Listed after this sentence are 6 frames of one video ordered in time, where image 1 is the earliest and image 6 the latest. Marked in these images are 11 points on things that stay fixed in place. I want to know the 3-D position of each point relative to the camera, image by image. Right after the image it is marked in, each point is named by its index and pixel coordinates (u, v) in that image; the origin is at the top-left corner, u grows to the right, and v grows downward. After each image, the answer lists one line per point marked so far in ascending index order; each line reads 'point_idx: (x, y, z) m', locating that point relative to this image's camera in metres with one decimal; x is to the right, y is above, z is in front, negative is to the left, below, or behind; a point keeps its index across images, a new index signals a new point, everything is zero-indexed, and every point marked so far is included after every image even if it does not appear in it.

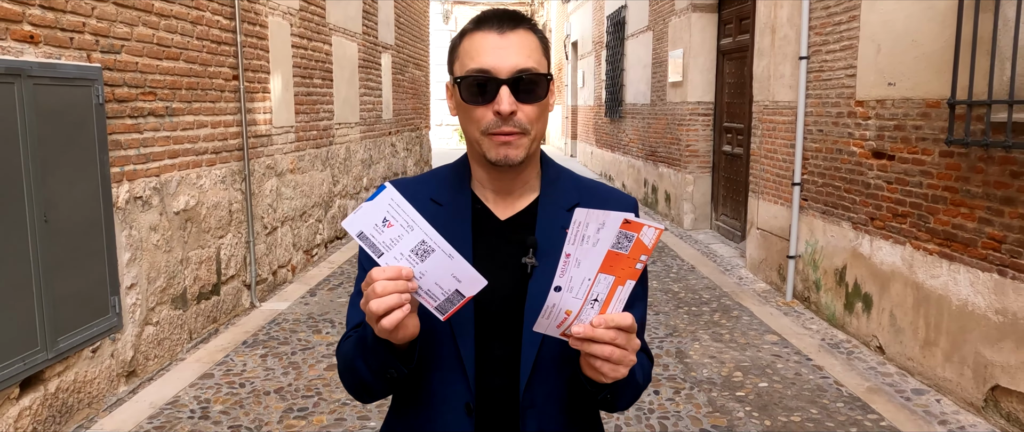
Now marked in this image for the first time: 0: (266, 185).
0: (-2.2, +0.3, +6.1) m
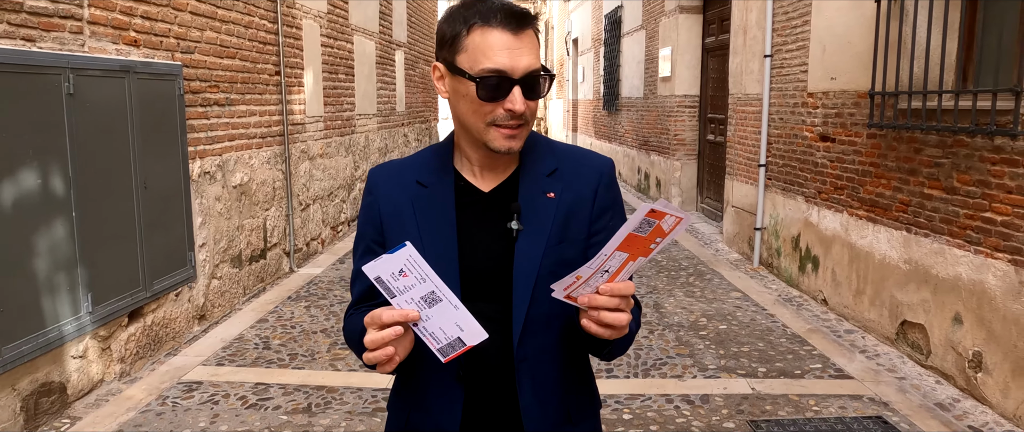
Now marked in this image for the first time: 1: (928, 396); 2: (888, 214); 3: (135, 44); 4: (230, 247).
0: (-2.1, +0.5, +7.0) m
1: (+2.3, -1.0, +3.8) m
2: (+2.5, 0.0, +4.5) m
3: (-2.3, +1.1, +4.2) m
4: (-2.2, -0.2, +5.5) m
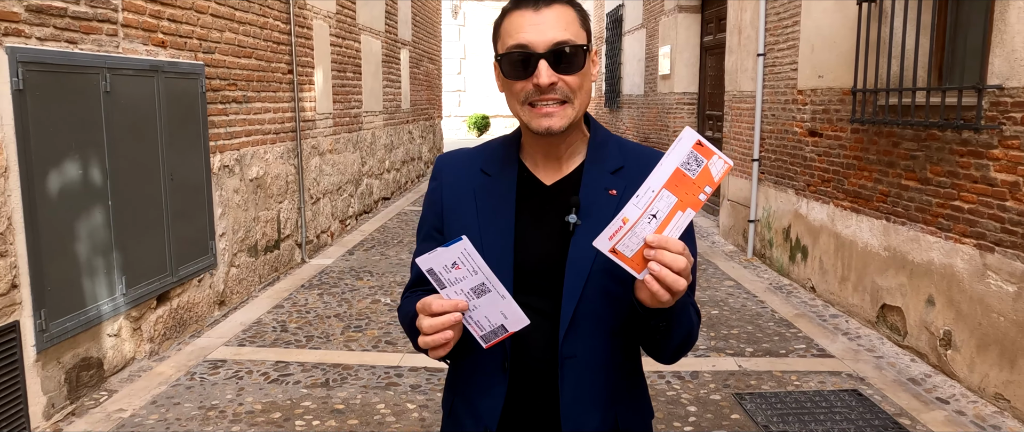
0: (-2.1, +0.6, +7.3) m
1: (+2.3, -0.9, +4.1) m
2: (+2.5, +0.1, +4.8) m
3: (-2.3, +1.1, +4.5) m
4: (-2.2, -0.2, +5.7) m
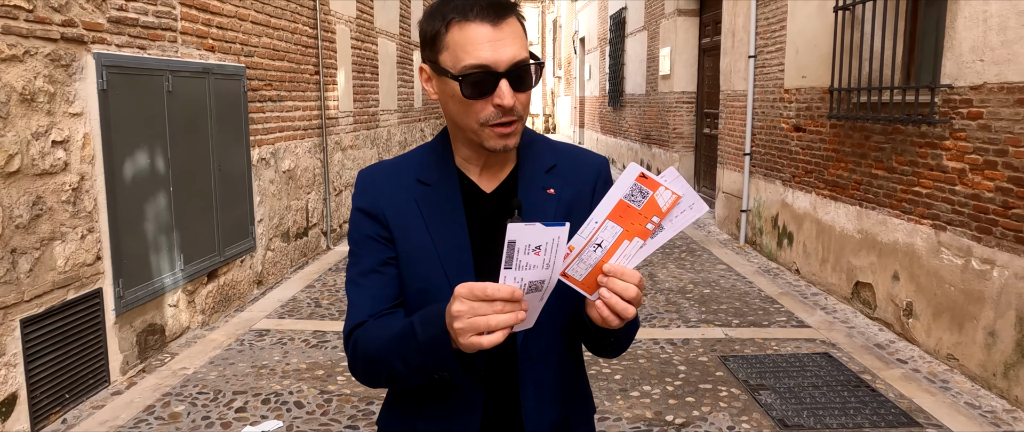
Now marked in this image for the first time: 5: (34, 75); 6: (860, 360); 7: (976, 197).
0: (-2.0, +0.7, +7.8) m
1: (+2.4, -0.8, +4.6) m
2: (+2.6, +0.2, +5.3) m
3: (-2.2, +1.2, +5.1) m
4: (-2.1, -0.1, +6.3) m
5: (-2.4, +0.7, +3.4) m
6: (+2.1, -0.9, +4.2) m
7: (+2.6, +0.1, +3.9) m
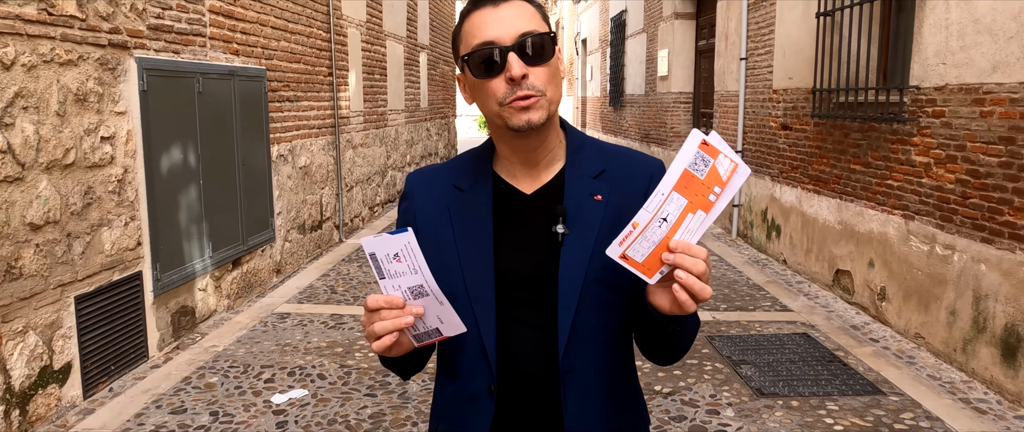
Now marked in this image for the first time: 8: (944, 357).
0: (-2.0, +0.7, +8.2) m
1: (+2.4, -0.8, +4.9) m
2: (+2.6, +0.2, +5.7) m
3: (-2.2, +1.3, +5.5) m
4: (-2.1, 0.0, +6.7) m
5: (-2.3, +0.8, +3.8) m
6: (+2.2, -0.8, +4.6) m
7: (+2.6, +0.2, +4.3) m
8: (+2.6, -0.9, +4.2) m
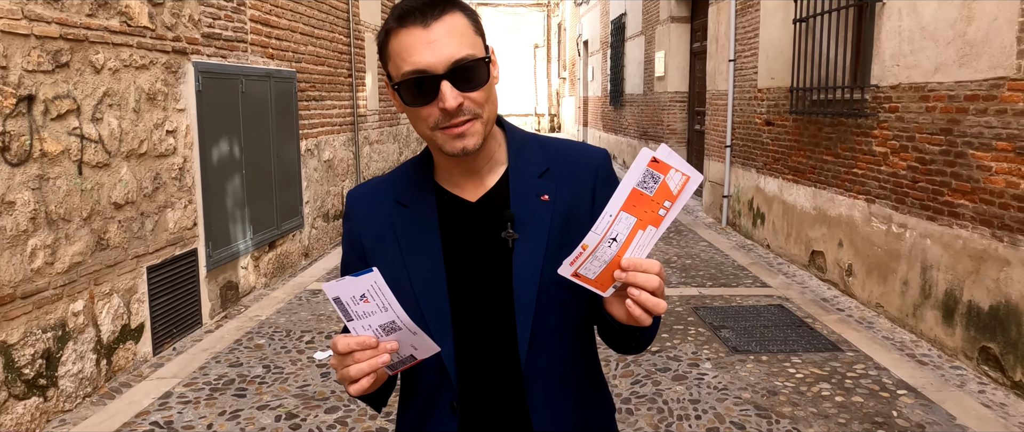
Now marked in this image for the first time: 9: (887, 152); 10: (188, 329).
0: (-1.9, +0.8, +8.8) m
1: (+2.5, -0.6, +5.5) m
2: (+2.7, +0.4, +6.3) m
3: (-2.1, +1.4, +6.1) m
4: (-2.0, +0.1, +7.3) m
5: (-2.3, +0.9, +4.4) m
6: (+2.2, -0.7, +5.2) m
7: (+2.7, +0.3, +4.9) m
8: (+2.7, -0.7, +4.8) m
9: (+2.7, +0.5, +4.9) m
10: (-2.3, -0.8, +4.8) m
